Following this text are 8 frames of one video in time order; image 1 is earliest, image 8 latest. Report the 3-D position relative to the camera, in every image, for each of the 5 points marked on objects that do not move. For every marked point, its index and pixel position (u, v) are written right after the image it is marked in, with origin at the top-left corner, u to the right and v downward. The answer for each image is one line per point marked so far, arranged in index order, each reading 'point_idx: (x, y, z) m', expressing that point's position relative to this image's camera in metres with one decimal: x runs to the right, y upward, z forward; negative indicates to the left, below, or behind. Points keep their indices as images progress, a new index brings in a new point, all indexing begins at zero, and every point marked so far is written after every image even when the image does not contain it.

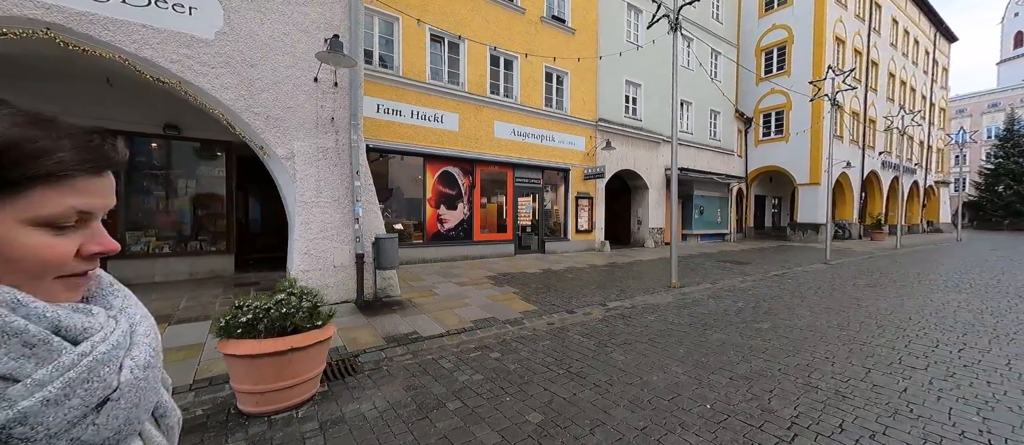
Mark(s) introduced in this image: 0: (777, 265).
0: (+9.9, -1.5, +12.3) m
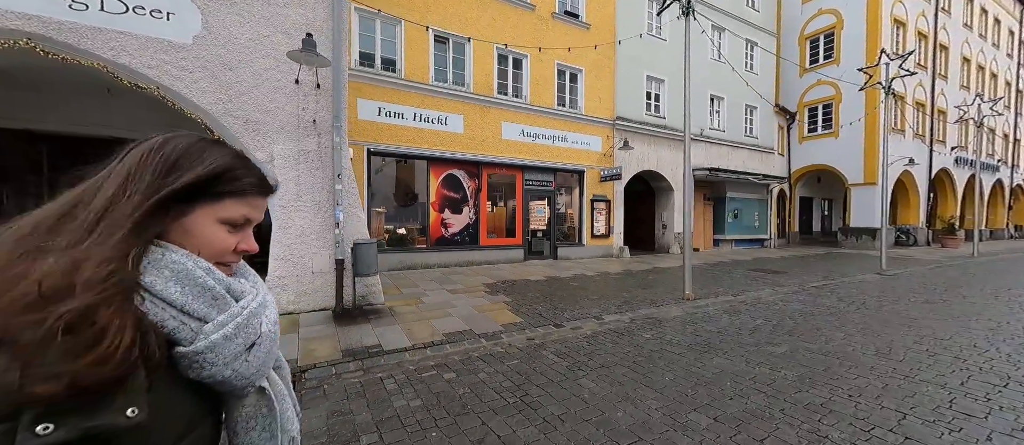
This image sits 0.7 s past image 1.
0: (+10.2, -1.7, +10.9) m
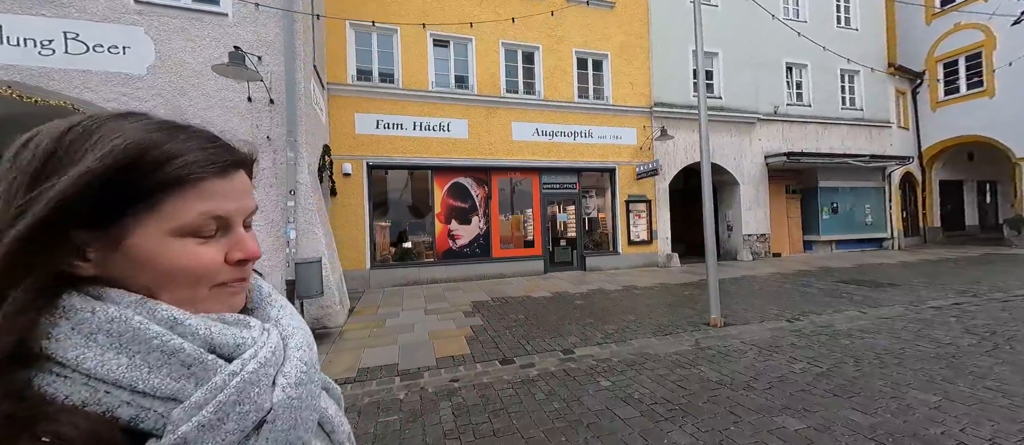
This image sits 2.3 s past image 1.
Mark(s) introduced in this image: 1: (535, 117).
0: (+10.3, -1.5, +7.7) m
1: (+0.8, +3.5, +11.0) m
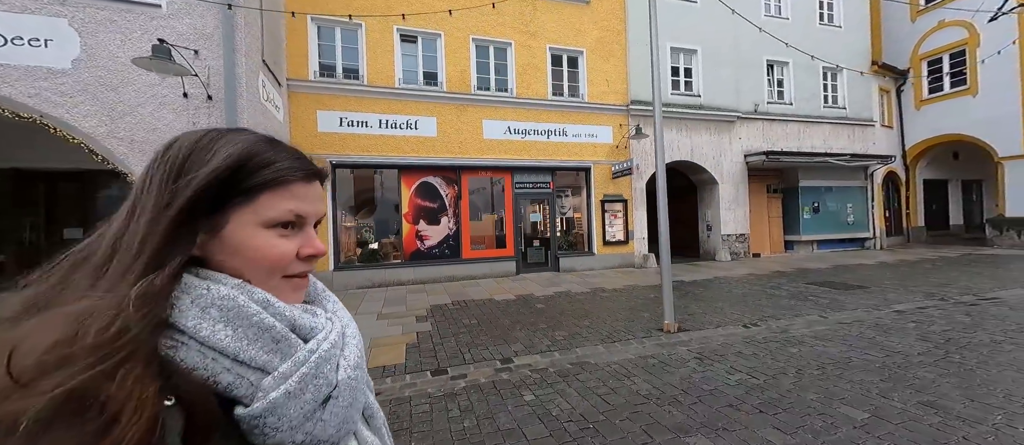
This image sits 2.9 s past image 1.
0: (+9.4, -1.5, +7.6) m
1: (-0.1, +3.5, +10.8) m
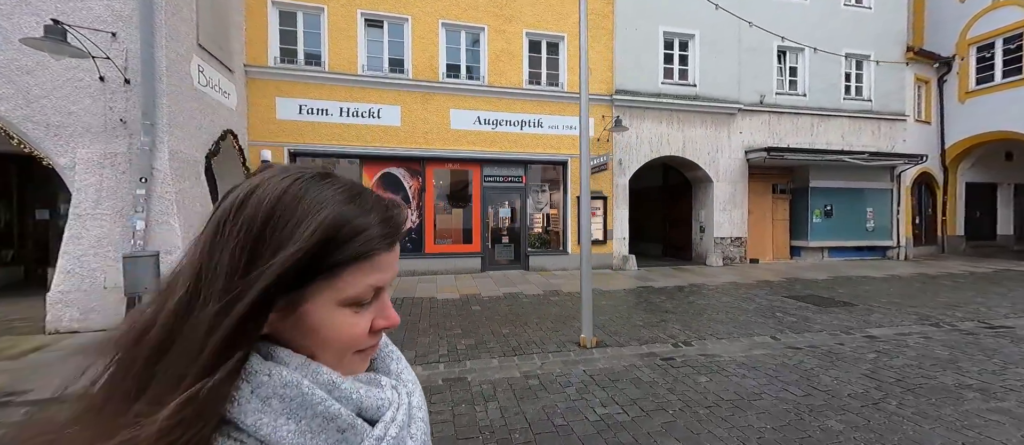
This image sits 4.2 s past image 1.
0: (+8.0, -1.7, +6.5) m
1: (-1.1, +3.7, +10.3) m
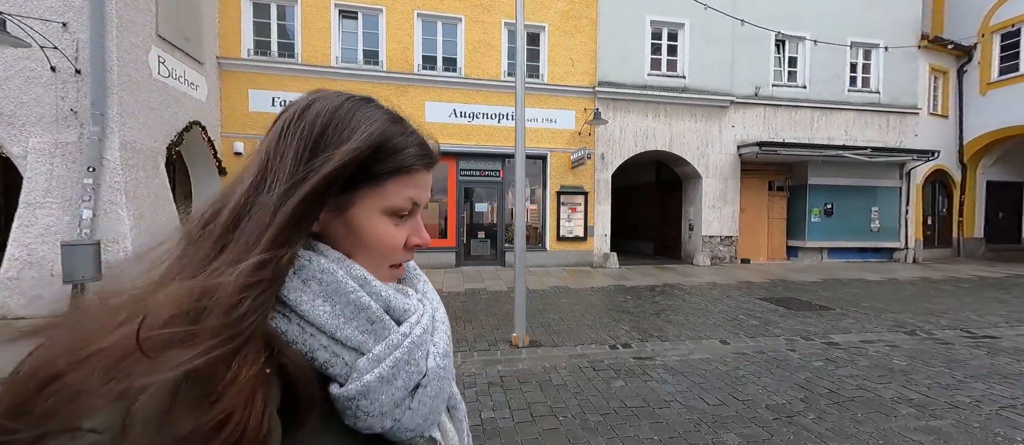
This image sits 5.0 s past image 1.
0: (+7.1, -1.7, +6.1) m
1: (-1.8, +3.9, +10.1) m
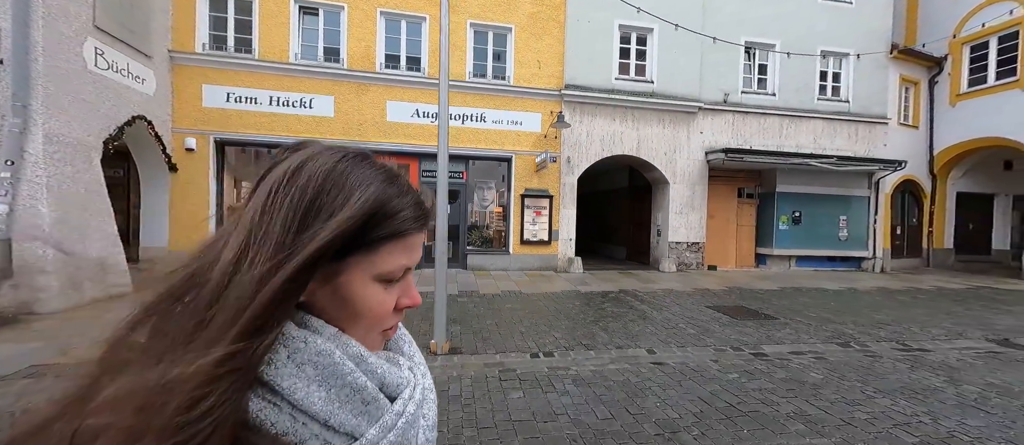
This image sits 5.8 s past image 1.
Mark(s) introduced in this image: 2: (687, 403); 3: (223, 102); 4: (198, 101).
0: (+5.9, -1.9, +6.0) m
1: (-2.9, +3.8, +10.0) m
2: (+1.8, -1.8, +3.3) m
3: (-7.8, +3.2, +9.0) m
4: (-8.3, +3.2, +8.8) m
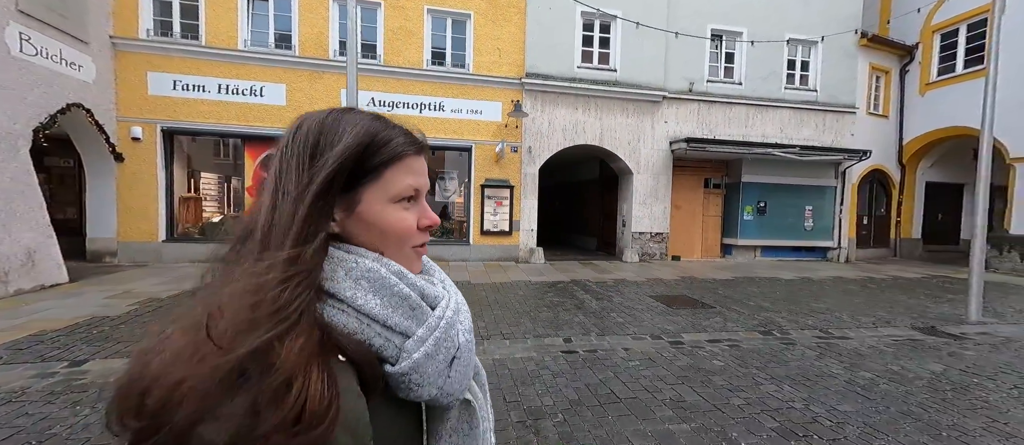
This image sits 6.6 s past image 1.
0: (+4.8, -1.7, +6.0) m
1: (-4.1, +4.1, +9.8) m
2: (+0.6, -1.7, +3.3) m
3: (-9.0, +3.5, +8.8) m
4: (-9.5, +3.5, +8.6) m
